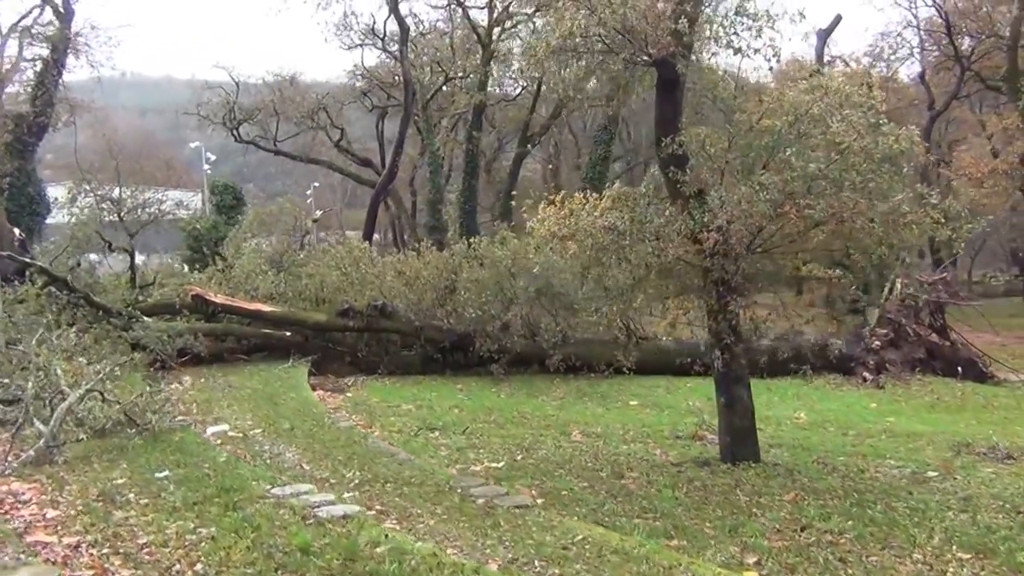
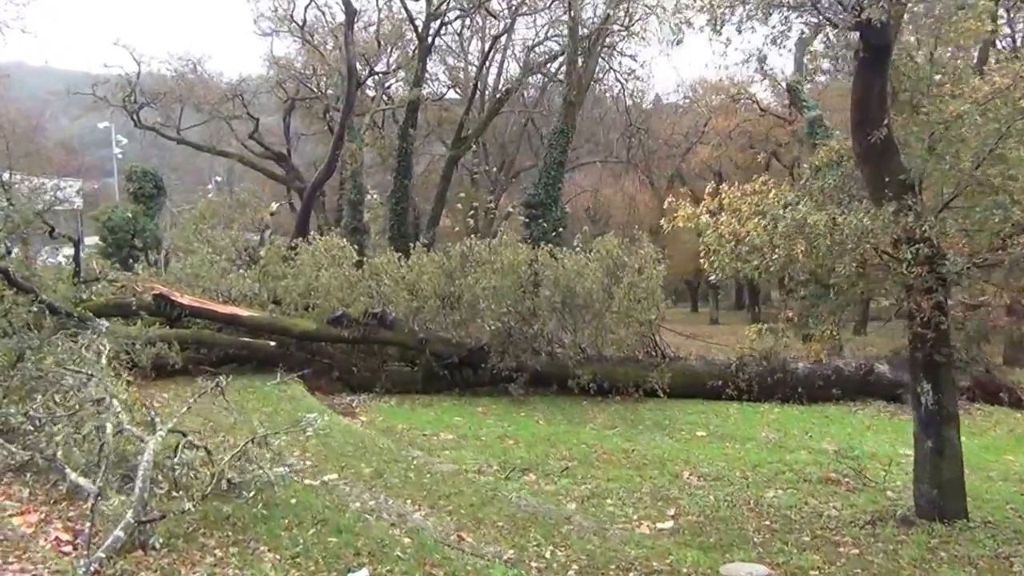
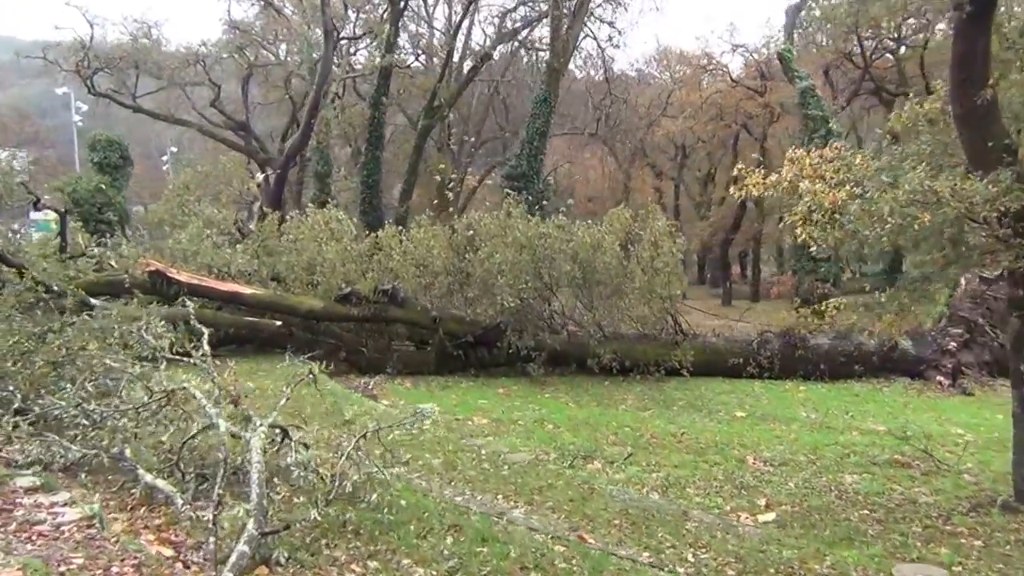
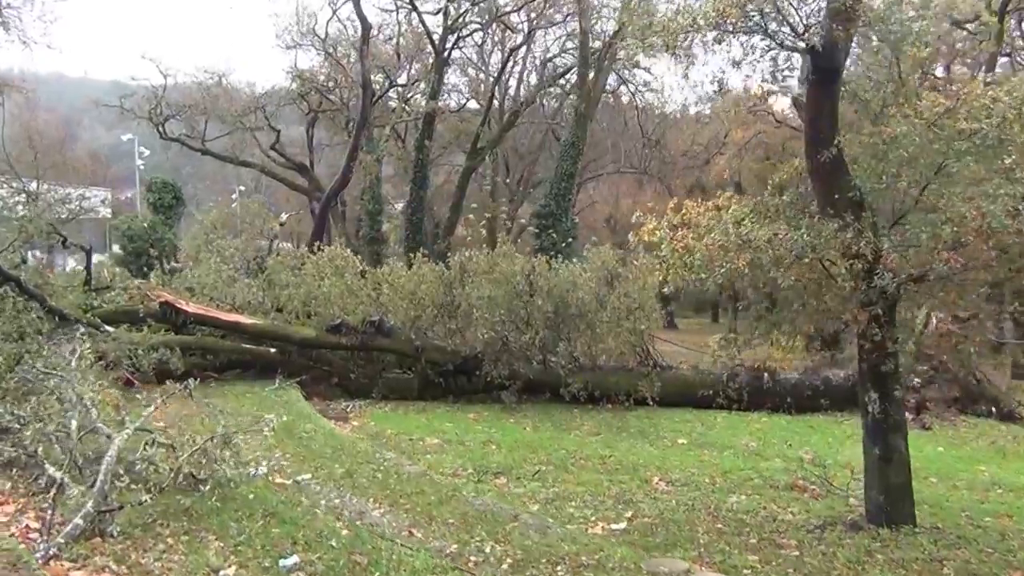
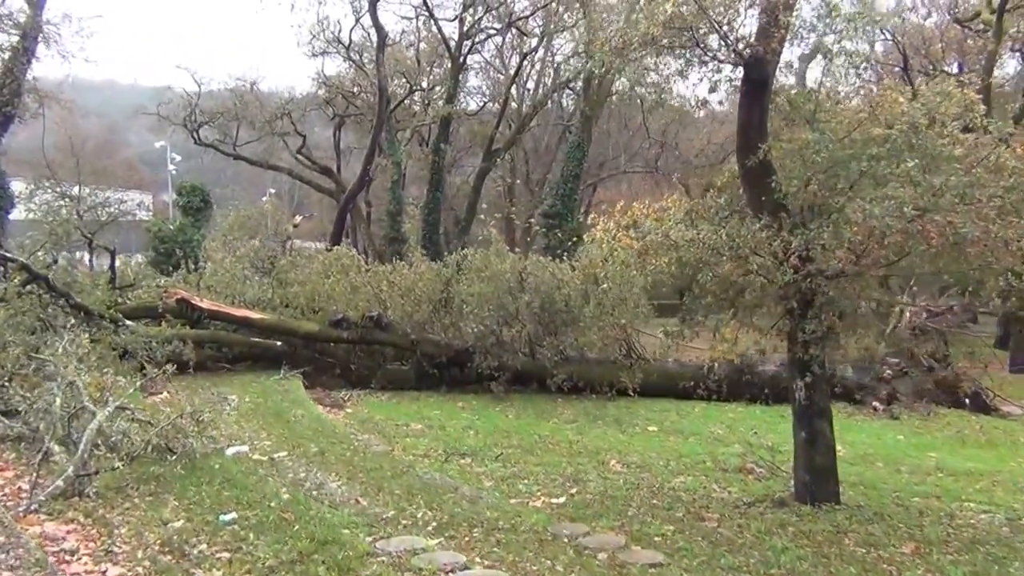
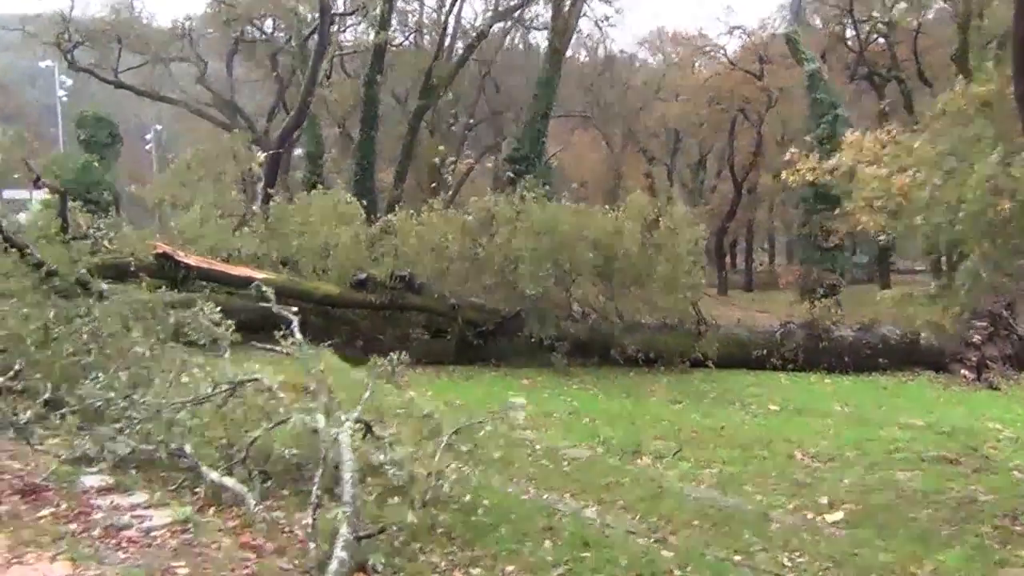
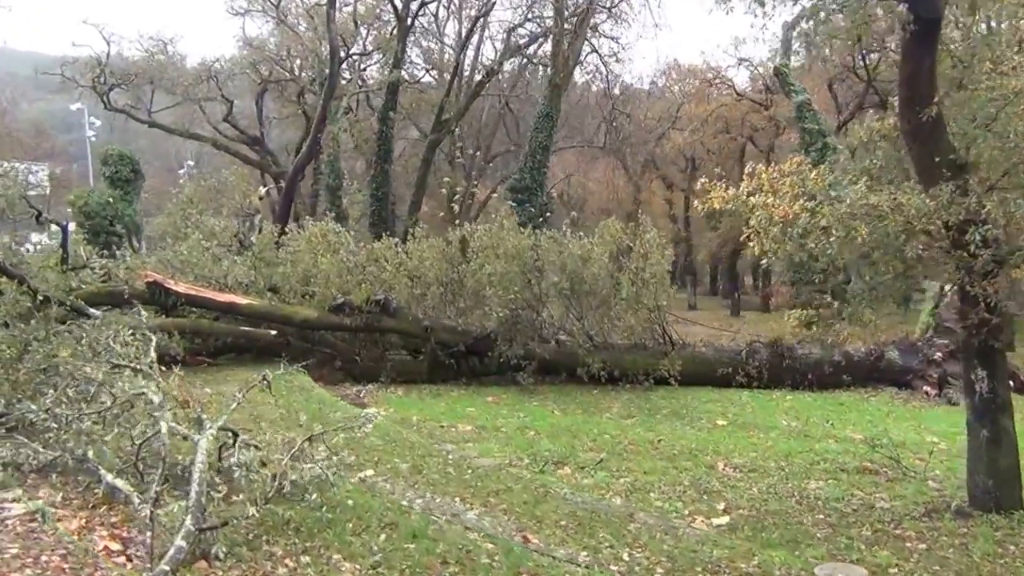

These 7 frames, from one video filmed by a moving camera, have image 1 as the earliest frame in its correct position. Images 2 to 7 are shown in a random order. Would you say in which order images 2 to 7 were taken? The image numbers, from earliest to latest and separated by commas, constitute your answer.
5, 4, 2, 7, 3, 6
